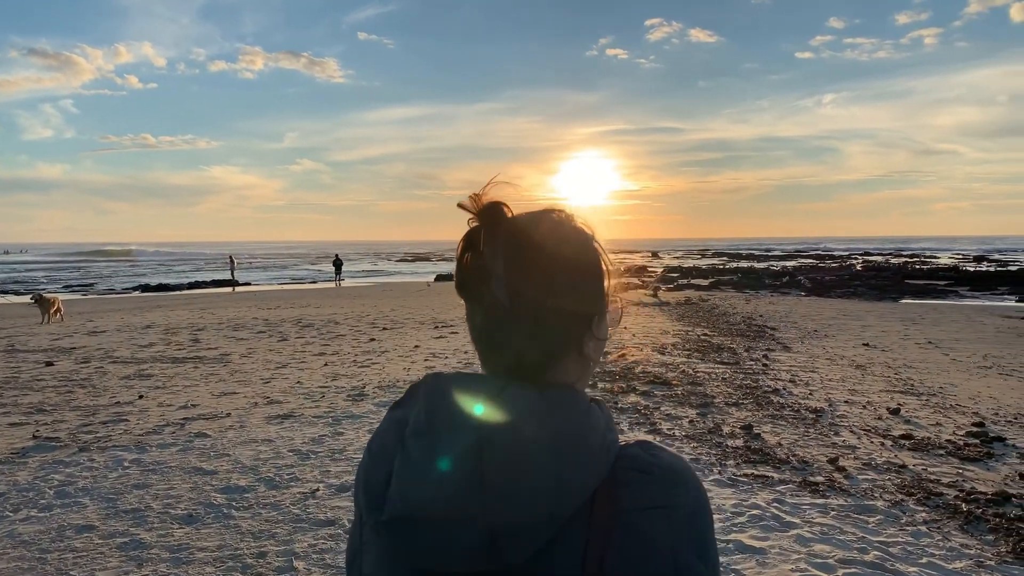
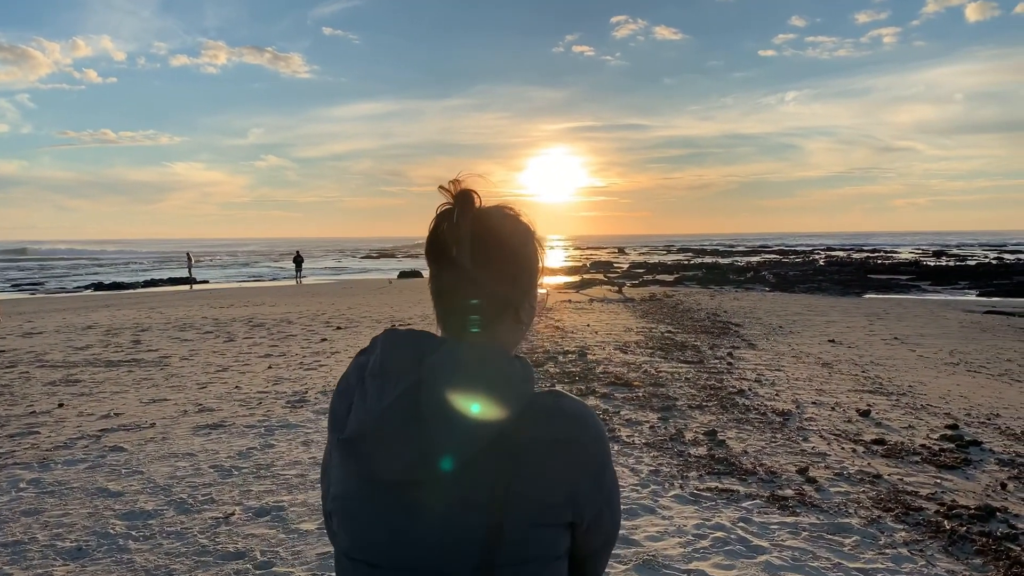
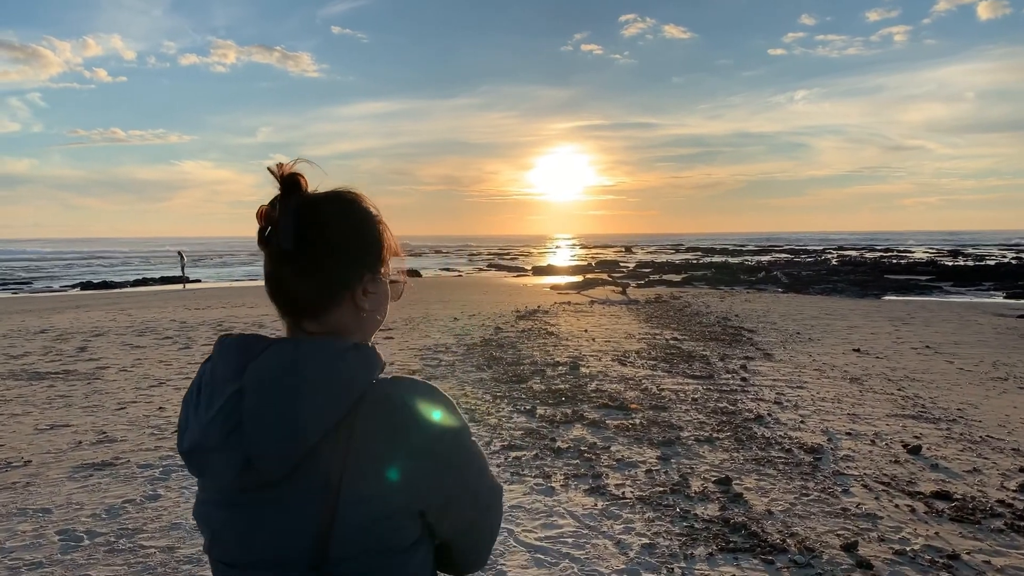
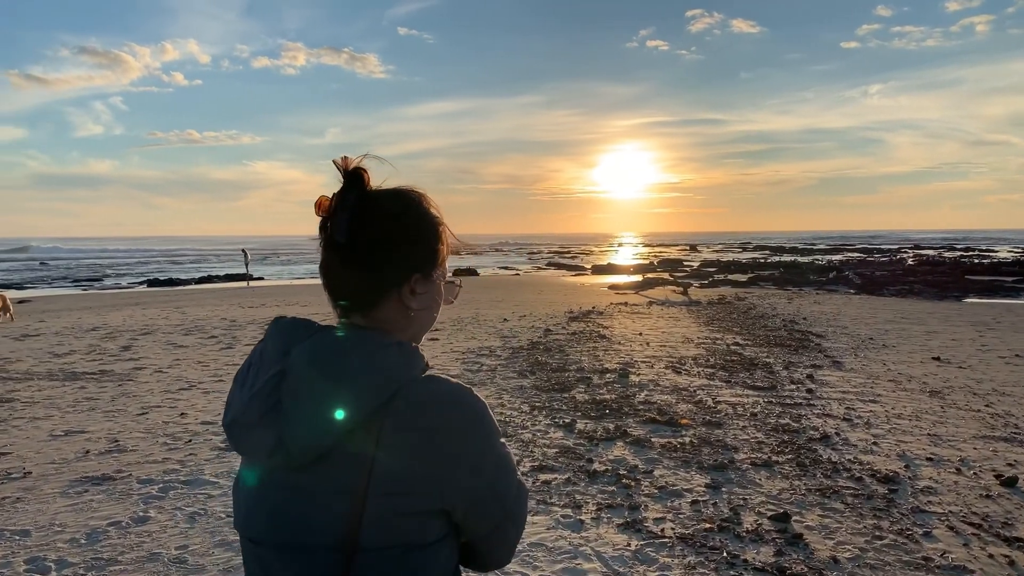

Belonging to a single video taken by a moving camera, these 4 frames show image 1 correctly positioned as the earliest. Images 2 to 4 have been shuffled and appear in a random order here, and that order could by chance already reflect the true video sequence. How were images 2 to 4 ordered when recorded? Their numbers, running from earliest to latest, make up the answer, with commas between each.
2, 3, 4
